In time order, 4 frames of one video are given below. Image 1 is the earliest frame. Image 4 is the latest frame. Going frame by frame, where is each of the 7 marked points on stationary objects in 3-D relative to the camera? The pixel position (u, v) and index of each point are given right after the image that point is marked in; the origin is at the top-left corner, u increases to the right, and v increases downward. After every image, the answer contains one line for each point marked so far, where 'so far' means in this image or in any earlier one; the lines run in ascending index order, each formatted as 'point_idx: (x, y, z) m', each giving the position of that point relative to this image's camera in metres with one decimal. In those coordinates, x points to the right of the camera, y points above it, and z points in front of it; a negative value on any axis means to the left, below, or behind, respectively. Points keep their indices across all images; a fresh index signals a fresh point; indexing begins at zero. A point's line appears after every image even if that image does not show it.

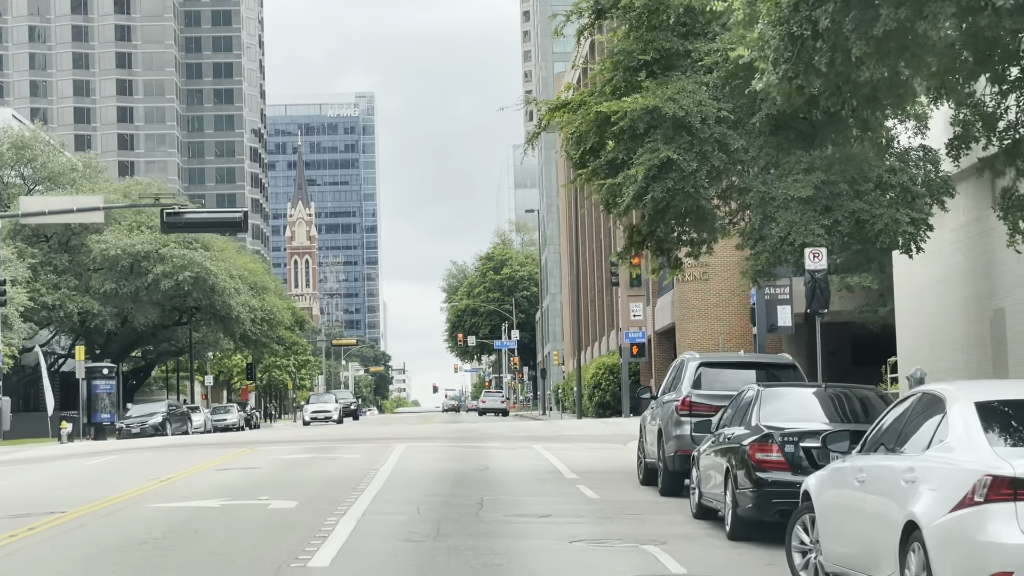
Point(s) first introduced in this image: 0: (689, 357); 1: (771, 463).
0: (+1.8, -0.7, +15.4) m
1: (+1.8, -1.2, +10.7) m
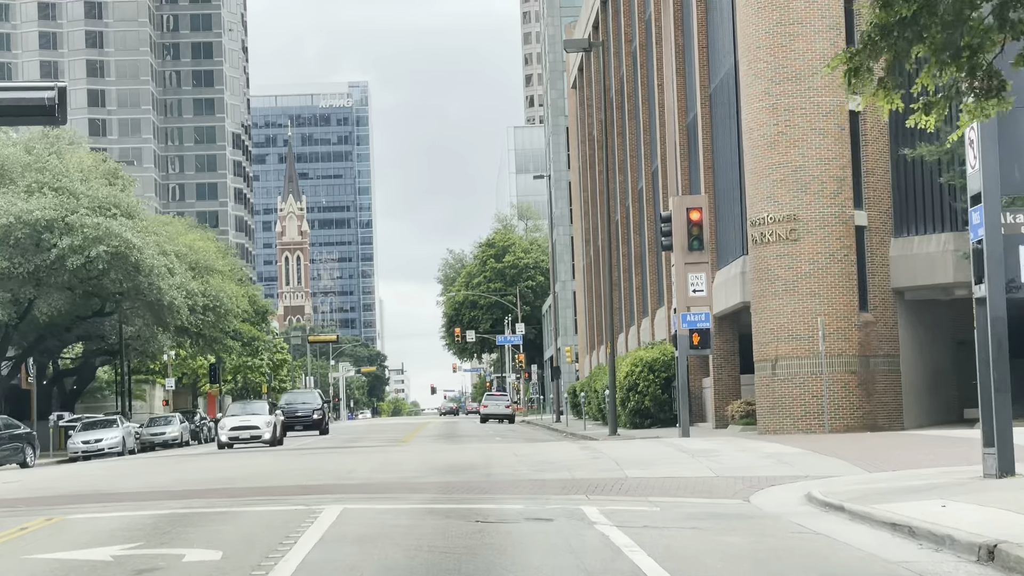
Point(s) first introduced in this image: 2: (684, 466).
0: (+2.0, 0.0, +2.6) m
1: (+2.0, -0.5, -2.1) m
2: (+2.0, -2.1, +18.6) m
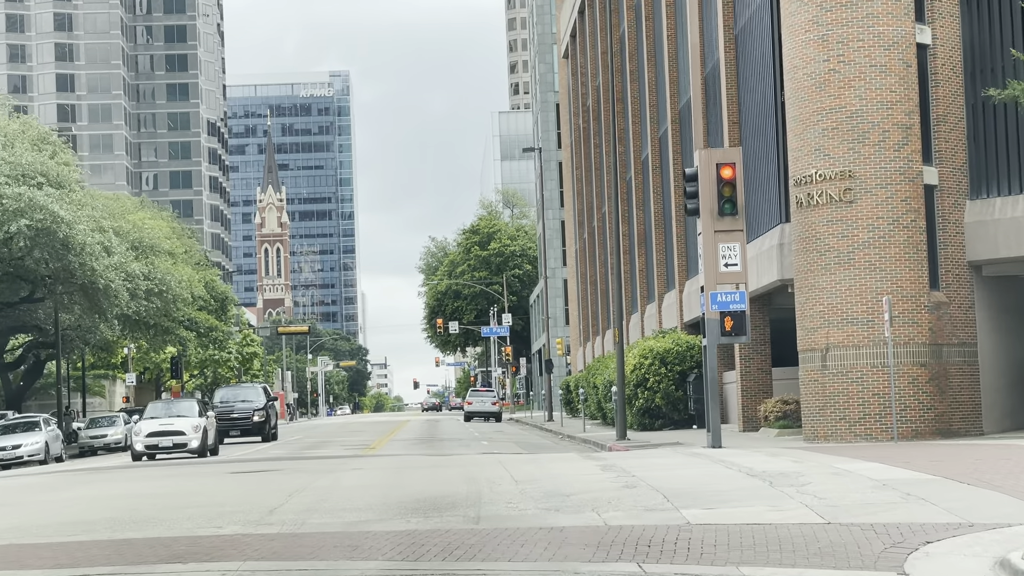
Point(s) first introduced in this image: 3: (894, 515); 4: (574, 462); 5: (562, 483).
0: (+2.2, +0.4, -3.5) m
1: (+2.2, -0.2, -8.2) m
2: (+2.0, -1.7, +12.5) m
3: (+2.8, -1.7, +11.7) m
4: (+0.8, -2.1, +18.8) m
5: (+0.5, -1.8, +14.7) m
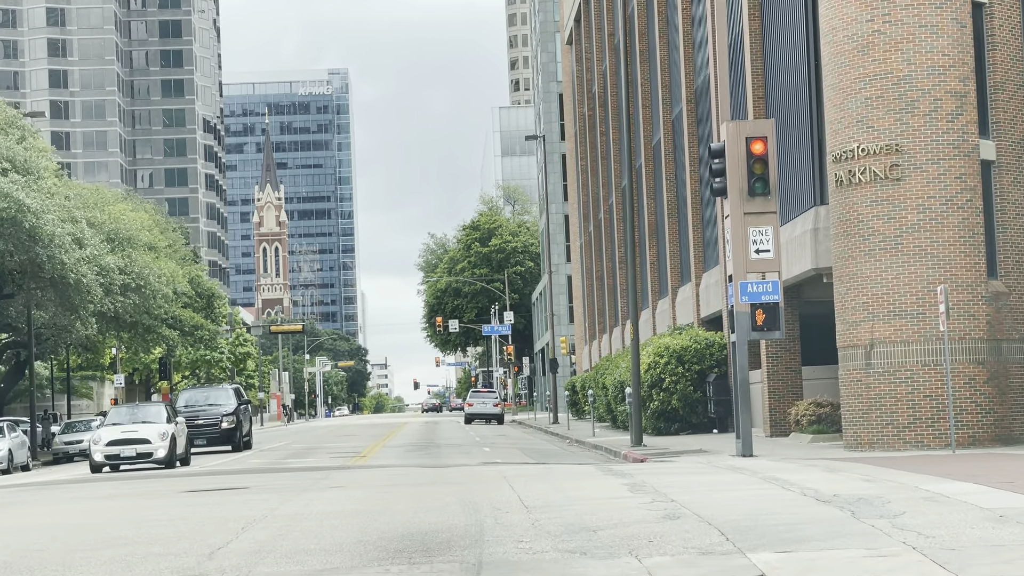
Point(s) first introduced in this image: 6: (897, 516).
0: (+2.2, +0.5, -6.5) m
1: (+2.3, 0.0, -11.2) m
2: (+2.1, -1.5, +9.5) m
3: (+2.9, -1.5, +8.7) m
4: (+0.8, -1.9, +15.9) m
5: (+0.6, -1.7, +11.7) m
6: (+2.6, -1.6, +10.7) m
